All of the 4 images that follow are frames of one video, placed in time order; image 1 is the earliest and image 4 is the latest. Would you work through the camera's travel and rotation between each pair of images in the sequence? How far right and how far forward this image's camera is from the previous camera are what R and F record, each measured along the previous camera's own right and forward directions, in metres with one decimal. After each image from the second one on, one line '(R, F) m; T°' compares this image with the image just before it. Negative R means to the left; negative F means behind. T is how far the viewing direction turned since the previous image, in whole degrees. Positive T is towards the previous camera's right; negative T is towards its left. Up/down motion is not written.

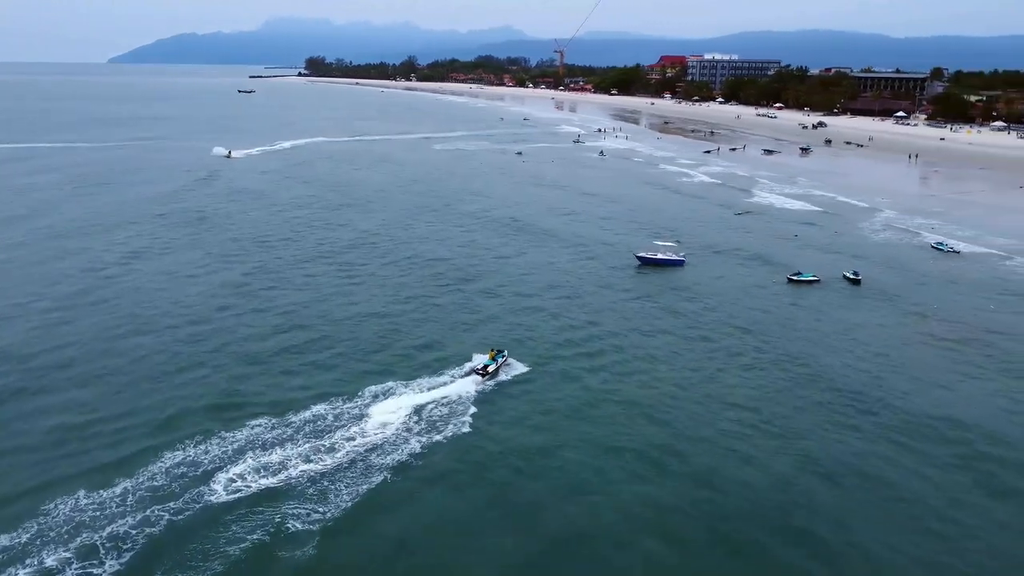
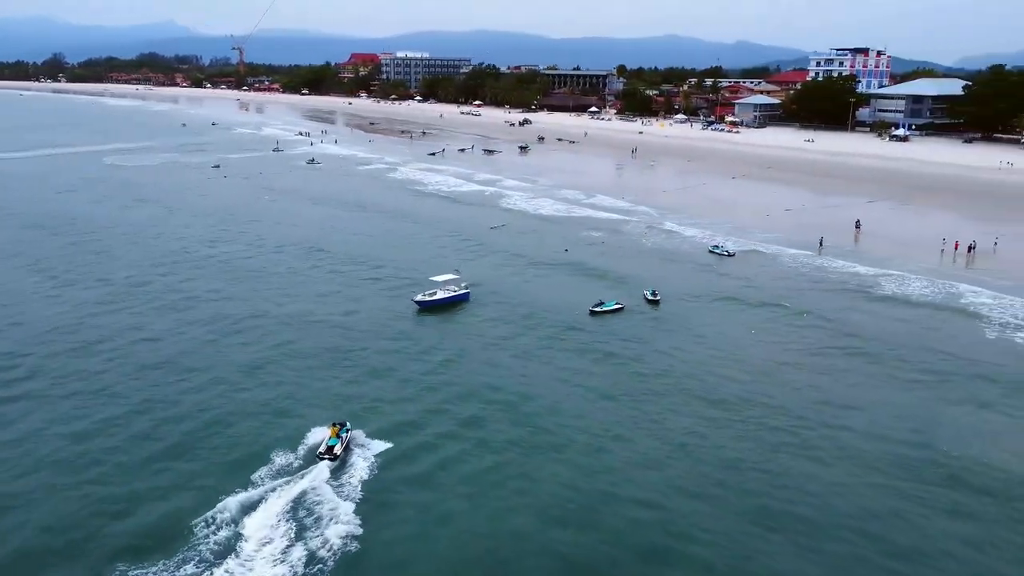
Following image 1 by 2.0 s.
(-1.6, +8.0) m; +21°
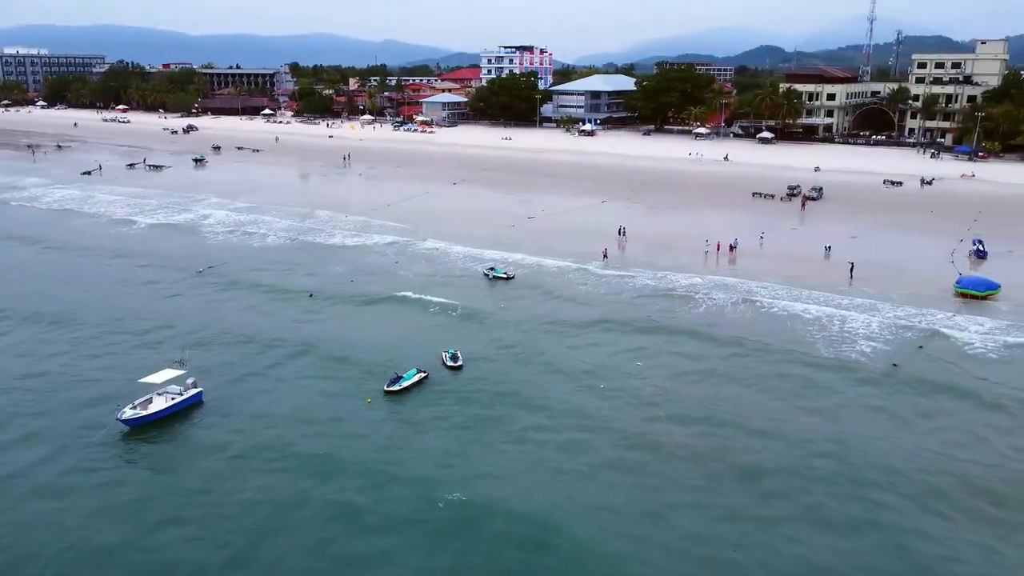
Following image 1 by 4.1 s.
(-3.1, +7.5) m; +23°
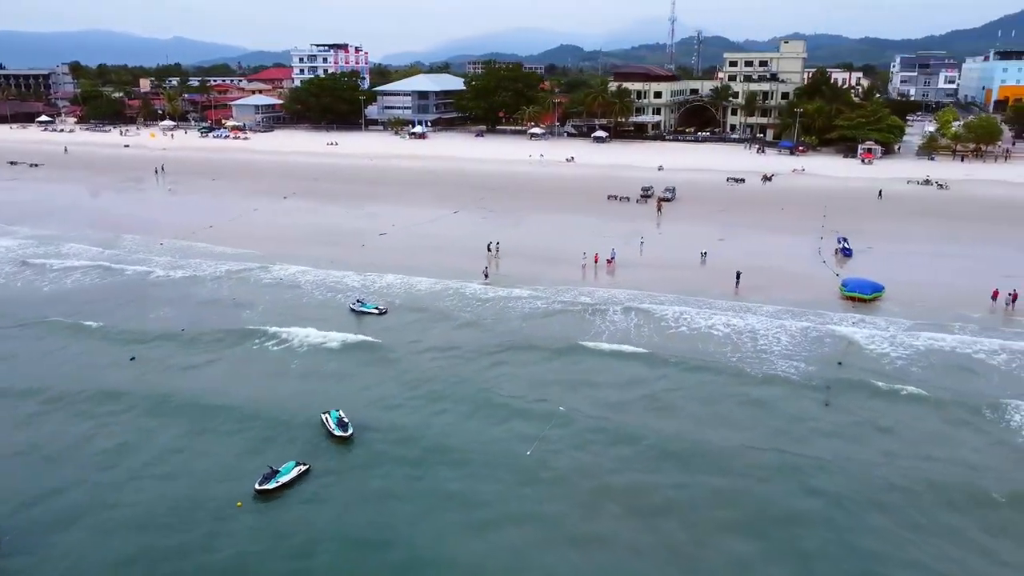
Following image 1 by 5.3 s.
(-2.2, +4.0) m; +13°
